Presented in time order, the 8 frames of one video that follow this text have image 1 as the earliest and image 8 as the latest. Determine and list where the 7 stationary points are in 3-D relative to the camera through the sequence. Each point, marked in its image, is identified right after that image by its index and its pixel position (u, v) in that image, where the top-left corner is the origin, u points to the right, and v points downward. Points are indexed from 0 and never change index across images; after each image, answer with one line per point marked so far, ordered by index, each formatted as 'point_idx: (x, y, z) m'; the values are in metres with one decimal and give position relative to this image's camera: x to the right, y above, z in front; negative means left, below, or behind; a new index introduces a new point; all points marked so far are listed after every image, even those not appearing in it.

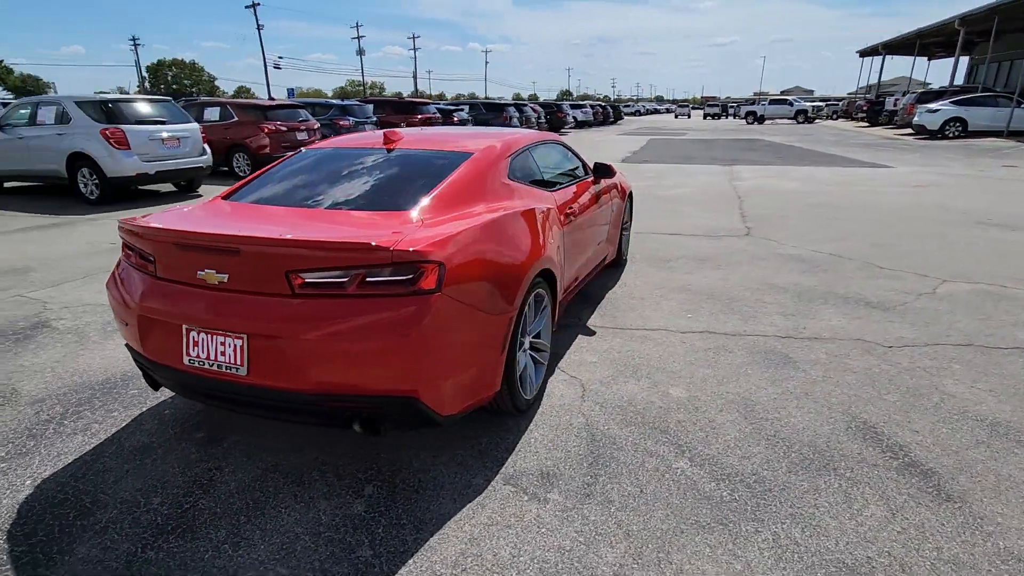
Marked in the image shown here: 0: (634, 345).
0: (+0.9, -0.4, +4.0) m
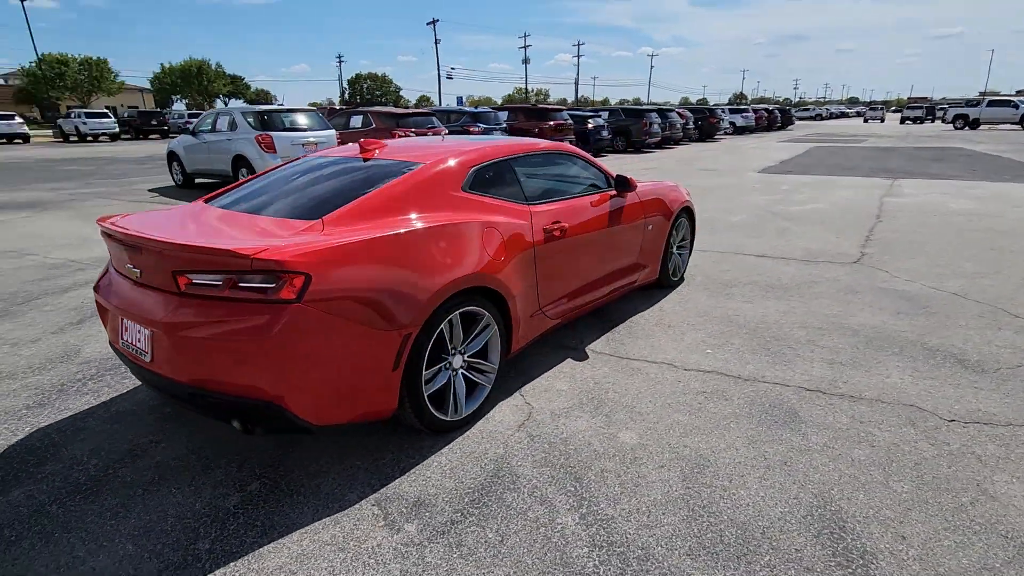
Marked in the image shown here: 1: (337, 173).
0: (+0.7, -0.6, +3.7) m
1: (-1.1, +0.7, +3.4) m
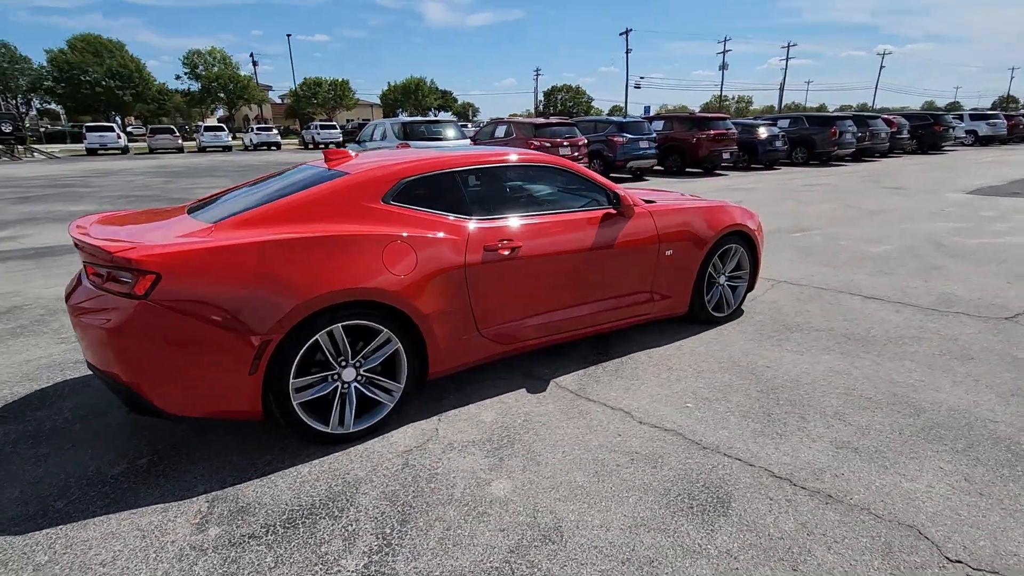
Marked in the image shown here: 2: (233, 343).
0: (+0.3, -0.8, +3.2) m
1: (-1.4, +0.7, +3.6) m
2: (-1.4, -0.3, +2.6) m
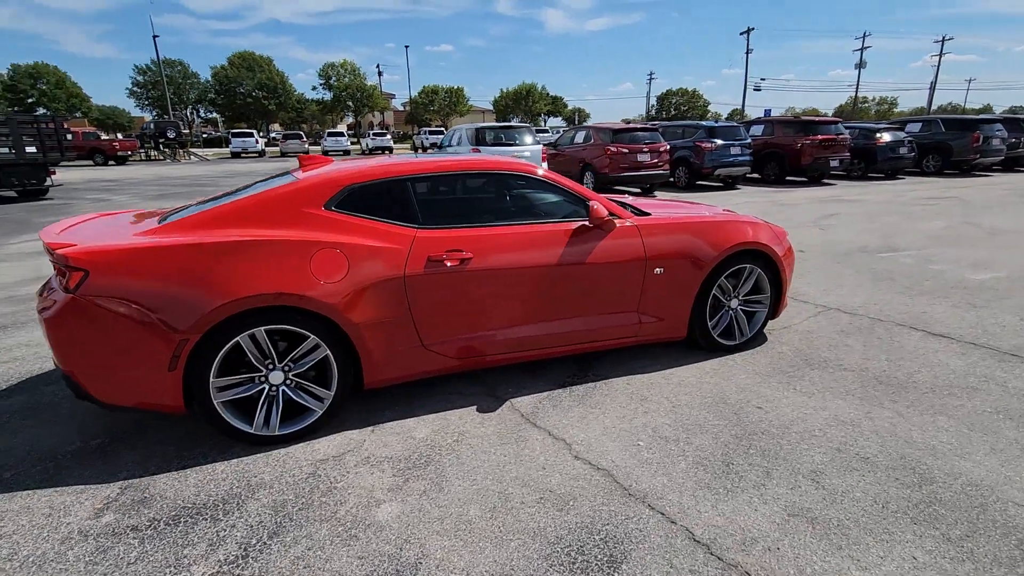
0: (-0.1, -0.9, +3.1) m
1: (-1.7, +0.7, +3.7) m
2: (-1.8, -0.3, +2.7) m
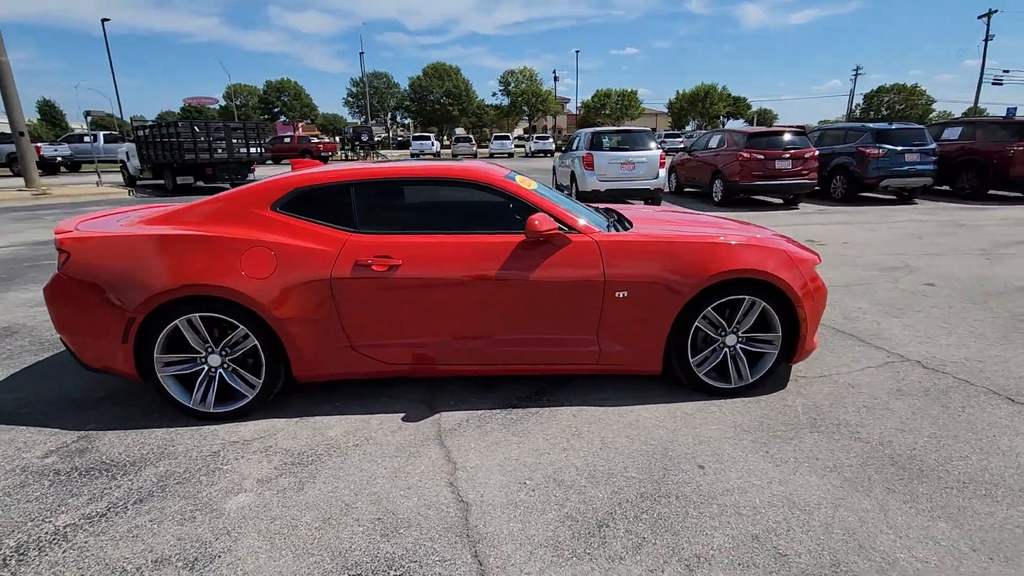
0: (-0.7, -0.9, +3.0) m
1: (-1.9, +0.8, +4.1) m
2: (-2.4, -0.2, +3.2) m
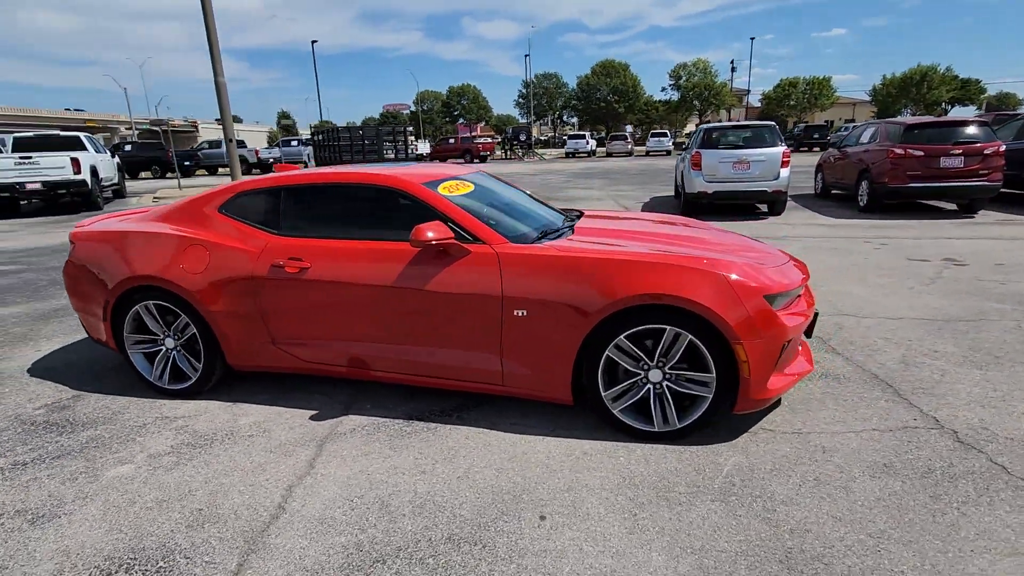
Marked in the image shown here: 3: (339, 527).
0: (-1.5, -0.9, +3.2) m
1: (-2.1, +0.8, +4.5) m
2: (-2.9, -0.1, +3.8) m
3: (-0.8, -1.1, +2.5) m
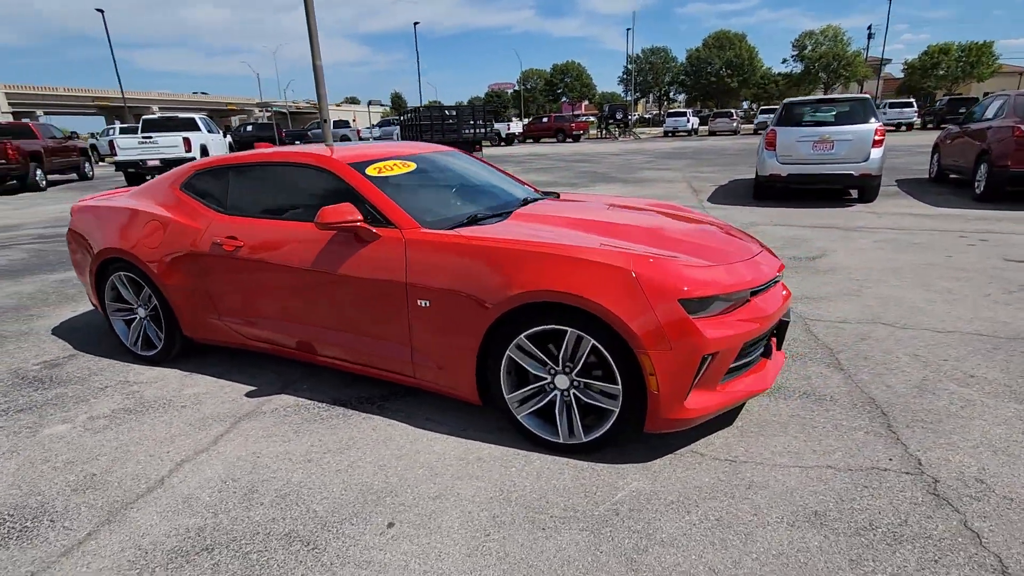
0: (-2.0, -0.8, +3.3) m
1: (-2.3, +1.1, +4.6) m
2: (-3.3, +0.2, +4.1) m
3: (-1.4, -1.0, +2.5) m
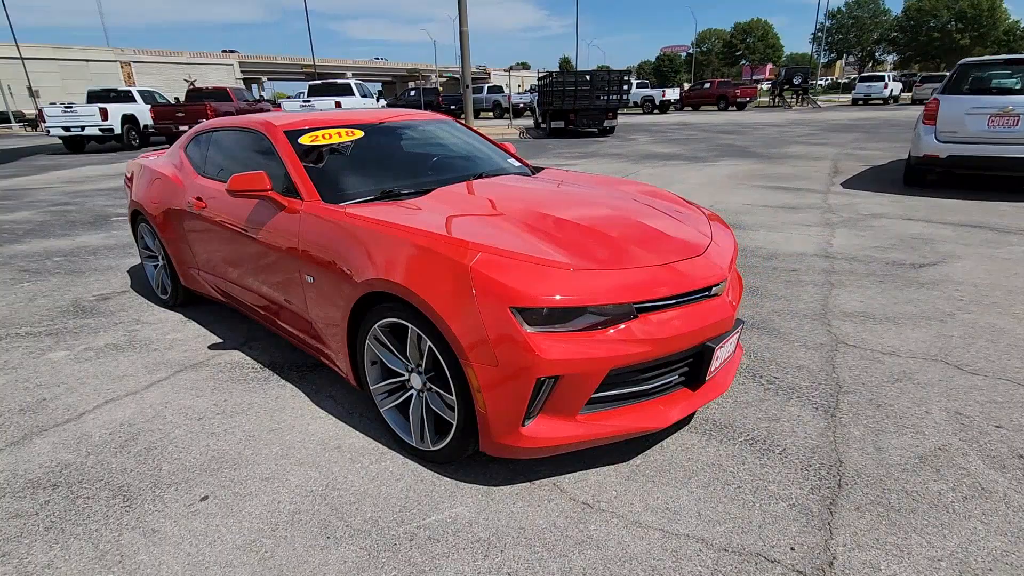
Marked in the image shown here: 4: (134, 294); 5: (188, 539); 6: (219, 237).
0: (-2.4, -0.5, +3.6) m
1: (-2.2, +1.4, +4.9) m
2: (-3.4, +0.6, +4.7) m
3: (-2.2, -0.8, +2.7) m
4: (-3.5, -0.1, +4.9) m
5: (-1.2, -1.0, +2.1) m
6: (-1.9, +0.3, +3.6) m
